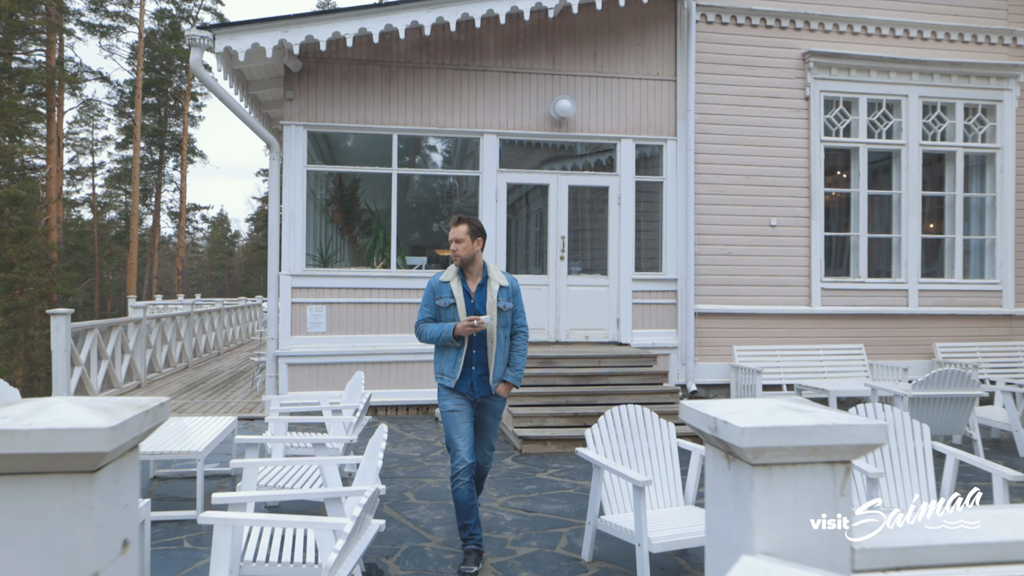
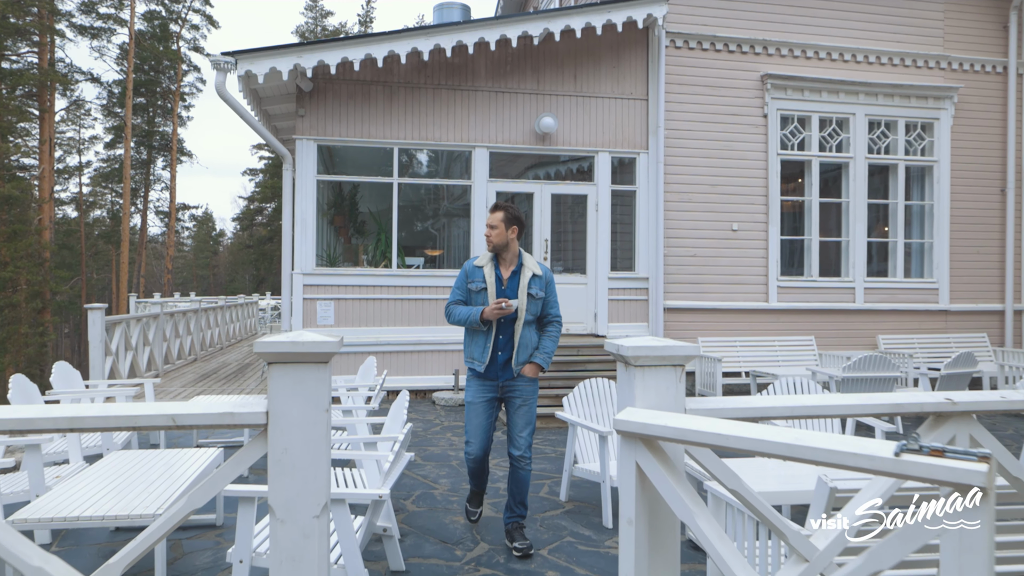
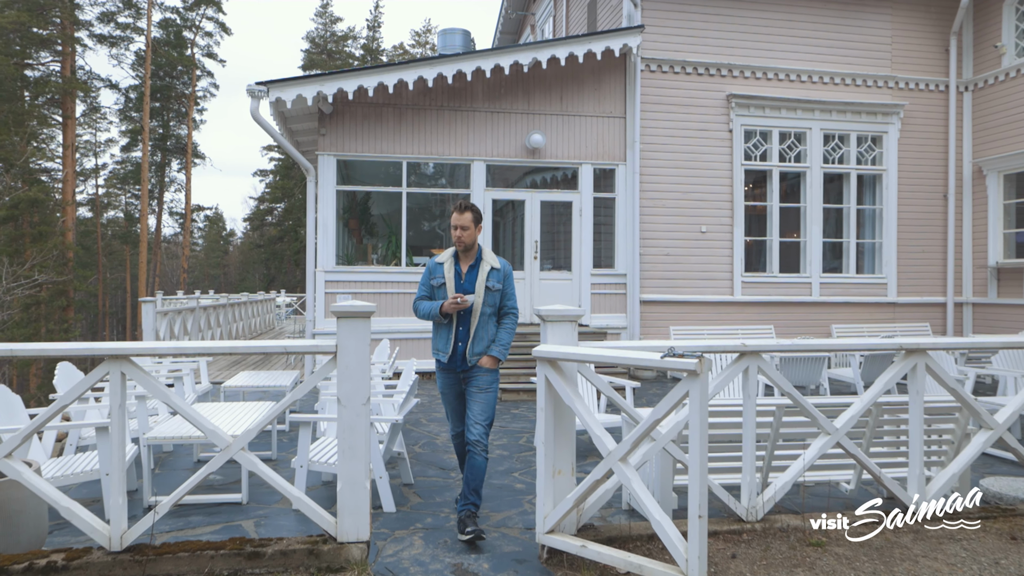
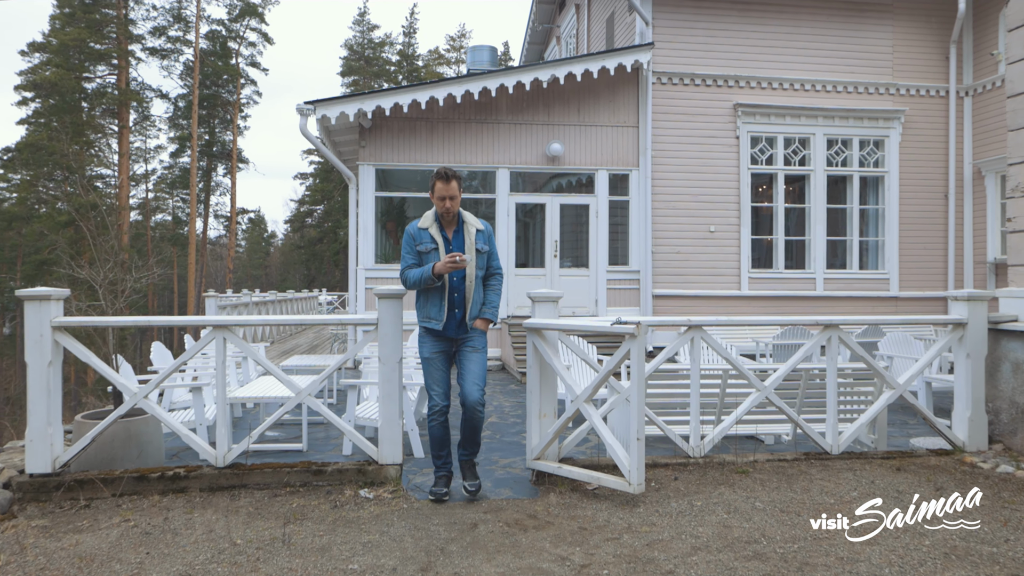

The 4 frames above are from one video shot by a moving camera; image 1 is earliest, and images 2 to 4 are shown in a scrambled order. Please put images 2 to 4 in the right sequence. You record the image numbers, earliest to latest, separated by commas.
2, 3, 4
